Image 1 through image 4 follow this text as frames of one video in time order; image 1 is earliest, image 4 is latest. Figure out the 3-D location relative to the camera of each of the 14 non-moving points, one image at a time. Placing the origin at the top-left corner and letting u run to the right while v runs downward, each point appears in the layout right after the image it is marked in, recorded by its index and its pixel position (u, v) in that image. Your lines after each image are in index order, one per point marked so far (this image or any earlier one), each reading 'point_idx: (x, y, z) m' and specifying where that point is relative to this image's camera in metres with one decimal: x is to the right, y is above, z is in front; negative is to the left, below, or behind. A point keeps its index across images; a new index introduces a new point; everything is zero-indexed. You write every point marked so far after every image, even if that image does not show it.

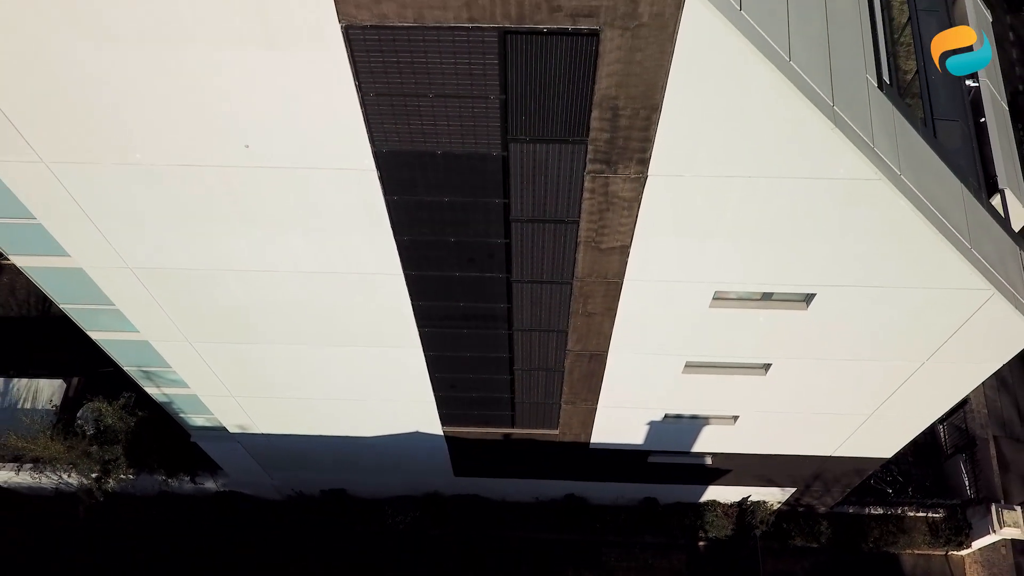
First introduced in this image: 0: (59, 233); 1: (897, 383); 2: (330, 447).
0: (-5.6, +0.7, +8.2) m
1: (+5.8, -1.5, +10.2) m
2: (-3.7, -3.2, +13.7) m
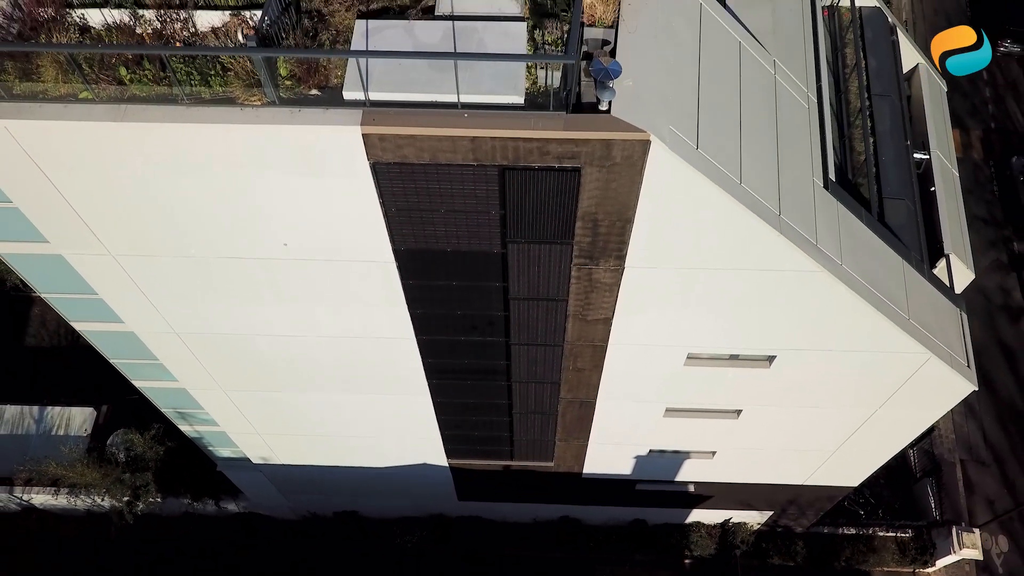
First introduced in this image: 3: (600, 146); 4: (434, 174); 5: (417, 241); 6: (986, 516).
0: (-5.6, -0.2, +9.5) m
1: (+5.8, -2.4, +11.4) m
2: (-3.7, -4.2, +15.0) m
3: (+0.9, +1.4, +6.6) m
4: (-0.8, +1.2, +7.0) m
5: (-1.1, +0.6, +8.0) m
6: (+12.2, -5.8, +17.2) m
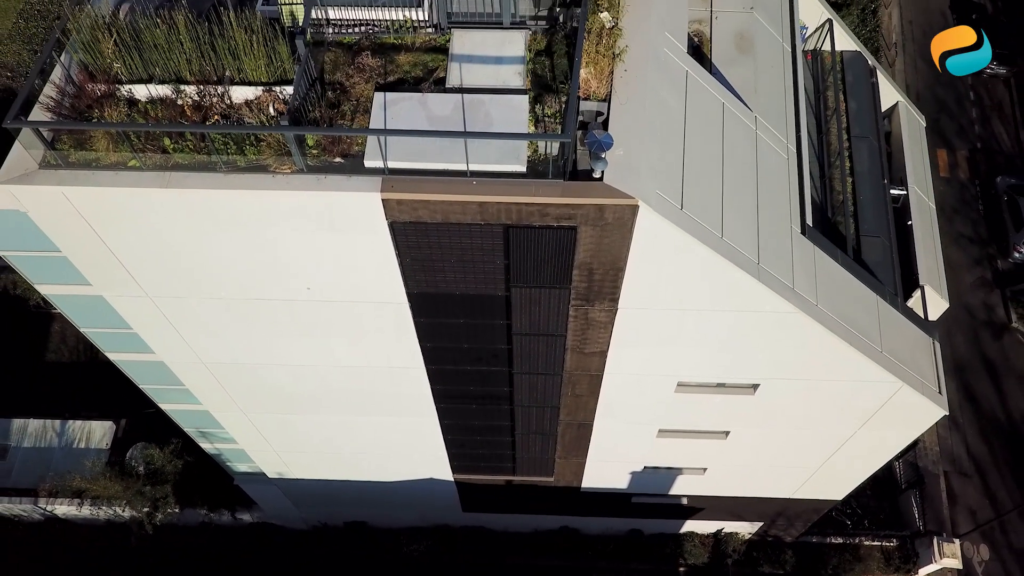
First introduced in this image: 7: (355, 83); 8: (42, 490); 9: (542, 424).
0: (-5.5, -0.8, +10.3) m
1: (+5.9, -2.9, +12.2) m
2: (-3.7, -4.7, +15.7) m
3: (+0.9, +0.9, +7.3) m
4: (-0.8, +0.7, +7.8) m
5: (-1.1, 0.0, +8.8) m
6: (+12.2, -6.4, +18.0) m
7: (-1.9, +2.4, +8.0) m
8: (-12.3, -5.3, +17.5) m
9: (+0.5, -2.5, +12.3) m
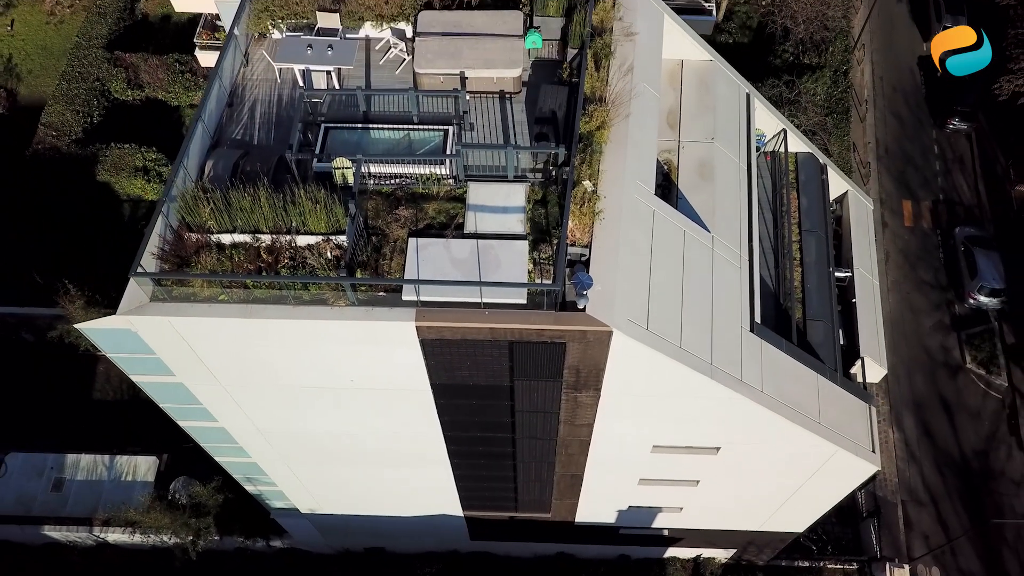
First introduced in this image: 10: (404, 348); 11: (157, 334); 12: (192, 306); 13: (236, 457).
0: (-5.5, -2.3, +12.5) m
1: (+5.9, -4.4, +14.4) m
2: (-3.6, -6.2, +17.9) m
3: (+1.0, -0.7, +9.5) m
4: (-0.7, -0.8, +10.0) m
5: (-1.0, -1.5, +10.9) m
6: (+12.3, -7.9, +20.2) m
7: (-1.8, +0.9, +10.1) m
8: (-12.2, -6.8, +19.7) m
9: (+0.6, -4.0, +14.5) m
10: (-1.7, -0.9, +10.0) m
11: (-5.2, -0.7, +9.9) m
12: (-4.6, -0.3, +9.6) m
13: (-6.0, -3.7, +14.5) m
